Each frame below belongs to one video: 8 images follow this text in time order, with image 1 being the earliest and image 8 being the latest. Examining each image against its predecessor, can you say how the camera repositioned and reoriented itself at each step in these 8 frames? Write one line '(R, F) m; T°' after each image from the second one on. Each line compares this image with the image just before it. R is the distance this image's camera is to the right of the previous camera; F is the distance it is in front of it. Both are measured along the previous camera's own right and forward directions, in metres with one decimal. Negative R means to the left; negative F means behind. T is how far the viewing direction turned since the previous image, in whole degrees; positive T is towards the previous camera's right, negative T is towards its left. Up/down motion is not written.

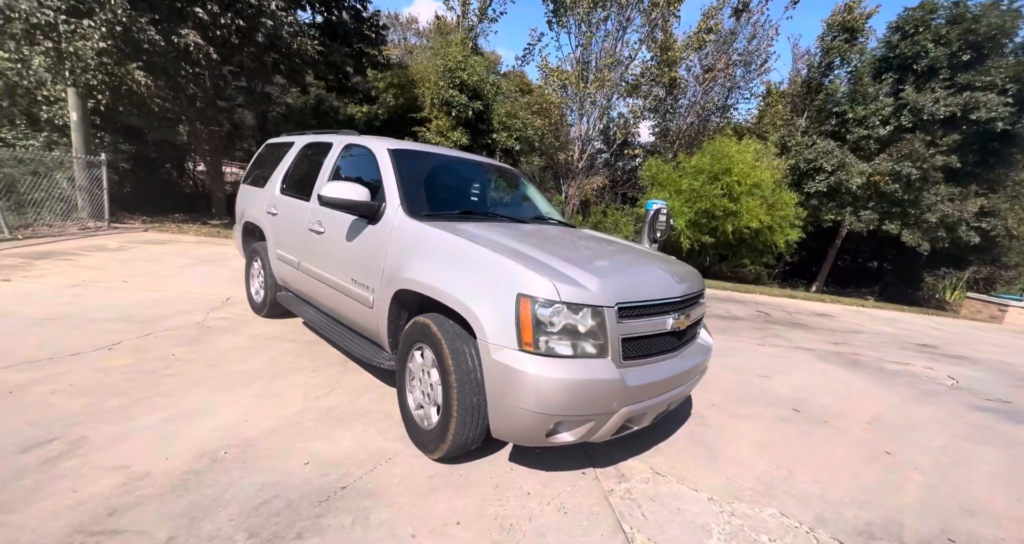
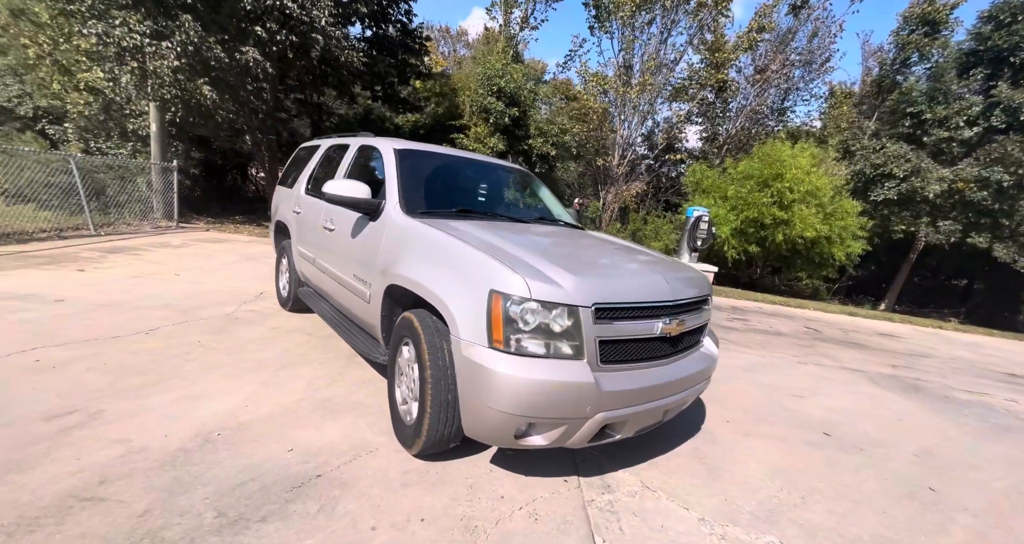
(+0.3, +0.1) m; -7°
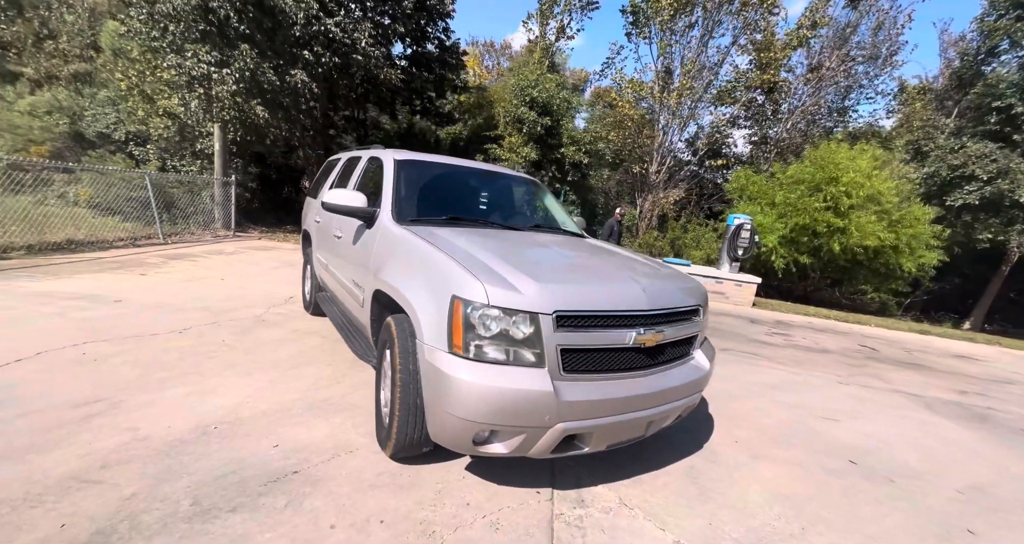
(+0.4, 0.0) m; -7°
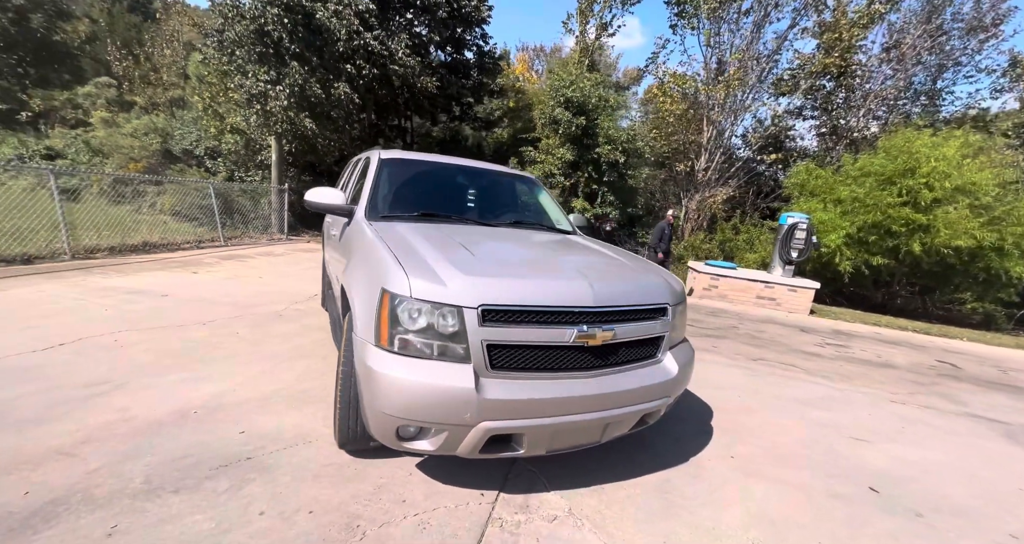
(+0.6, +0.1) m; -8°
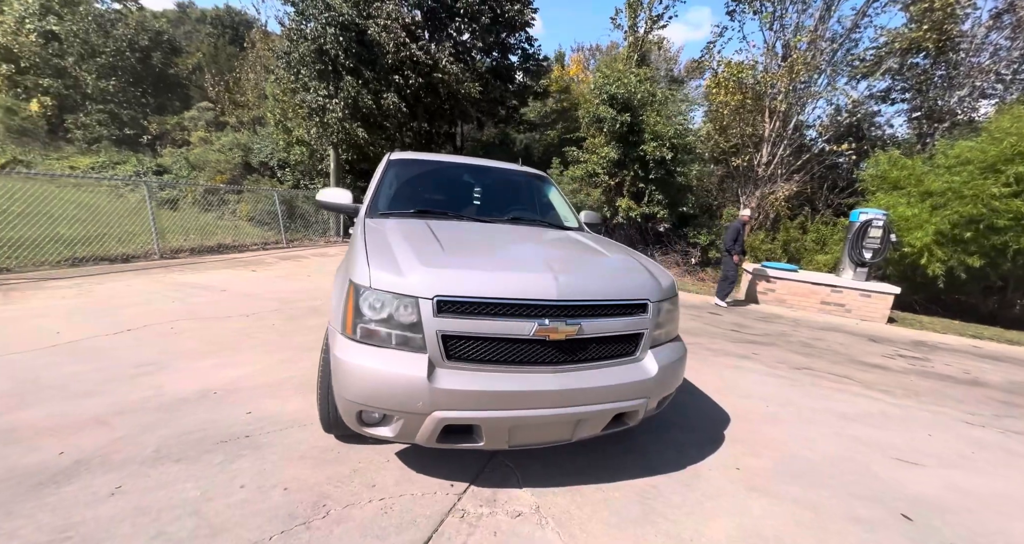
(+0.5, +0.1) m; -8°
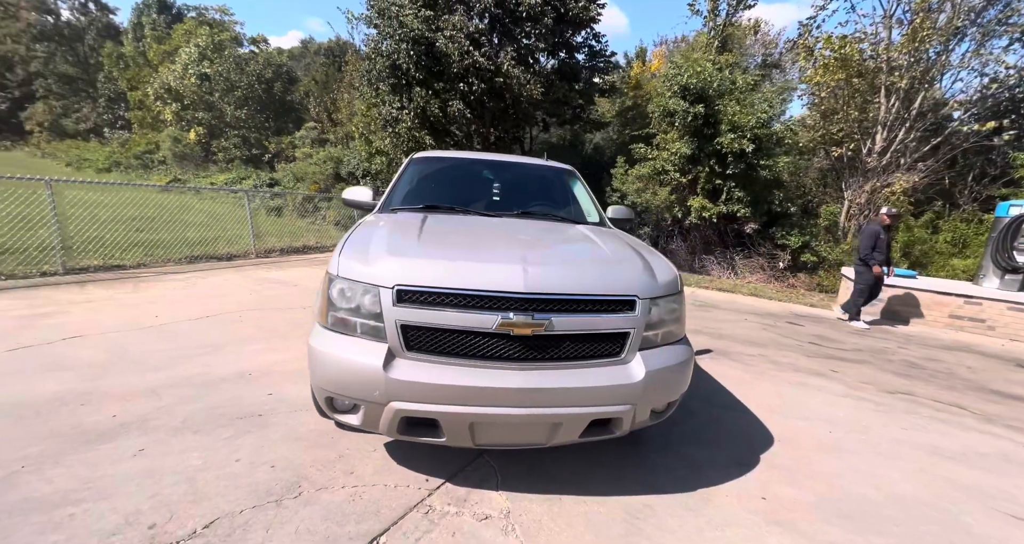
(+0.5, +0.2) m; -12°
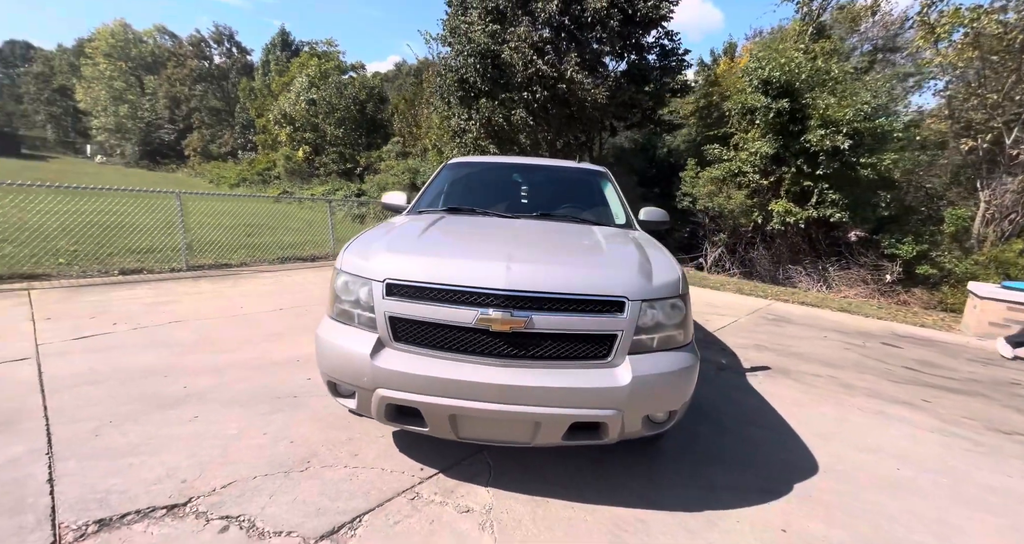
(+0.4, 0.0) m; -11°
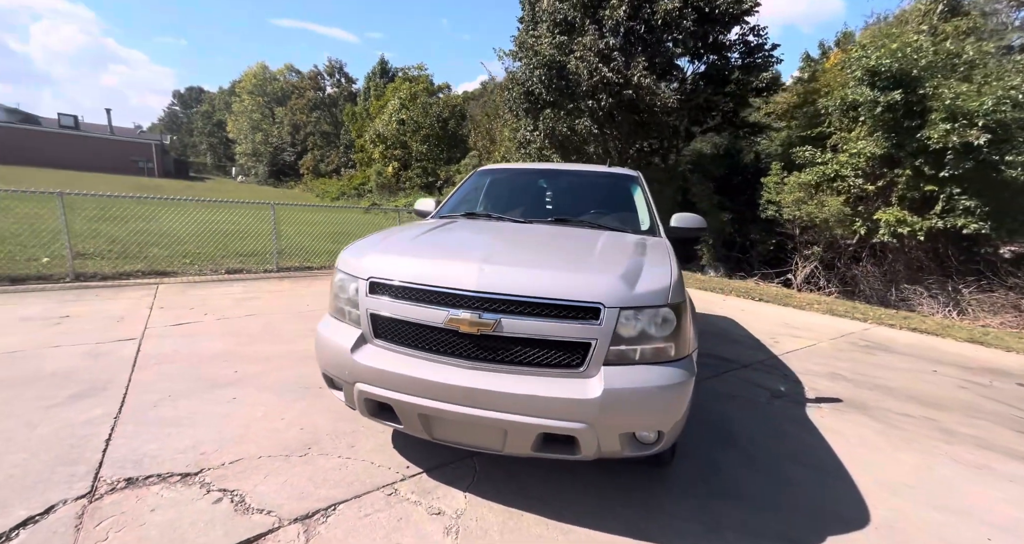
(+0.5, +0.1) m; -12°
